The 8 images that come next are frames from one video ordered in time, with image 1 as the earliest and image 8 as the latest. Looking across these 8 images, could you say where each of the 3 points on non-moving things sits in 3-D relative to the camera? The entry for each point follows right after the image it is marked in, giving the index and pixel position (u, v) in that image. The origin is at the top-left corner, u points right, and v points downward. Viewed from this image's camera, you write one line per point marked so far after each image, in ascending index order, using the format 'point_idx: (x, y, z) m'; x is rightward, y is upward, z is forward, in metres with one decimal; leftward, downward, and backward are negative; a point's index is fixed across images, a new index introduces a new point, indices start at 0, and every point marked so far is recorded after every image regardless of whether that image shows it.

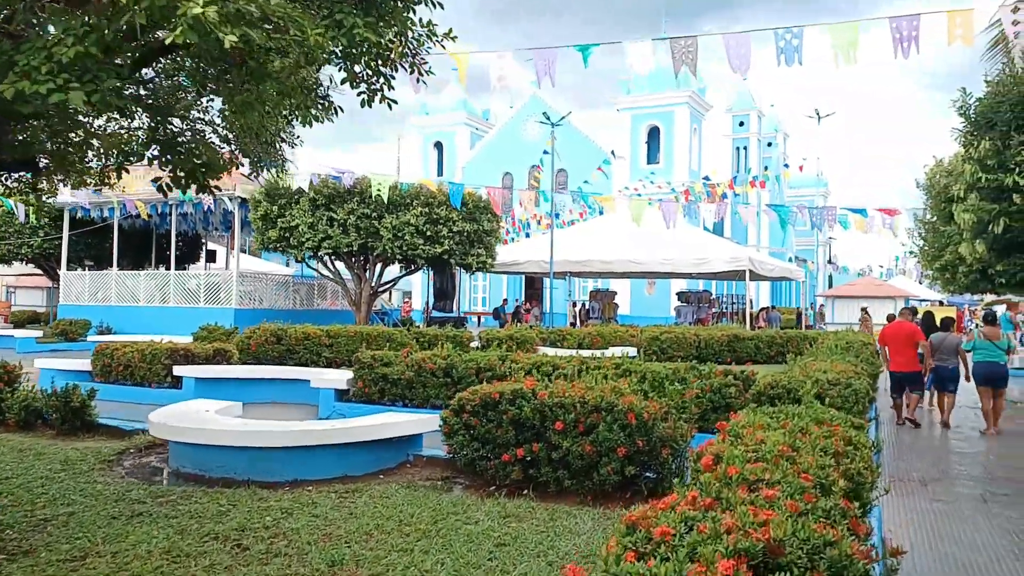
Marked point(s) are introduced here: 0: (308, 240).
0: (-4.4, +1.0, +18.5) m
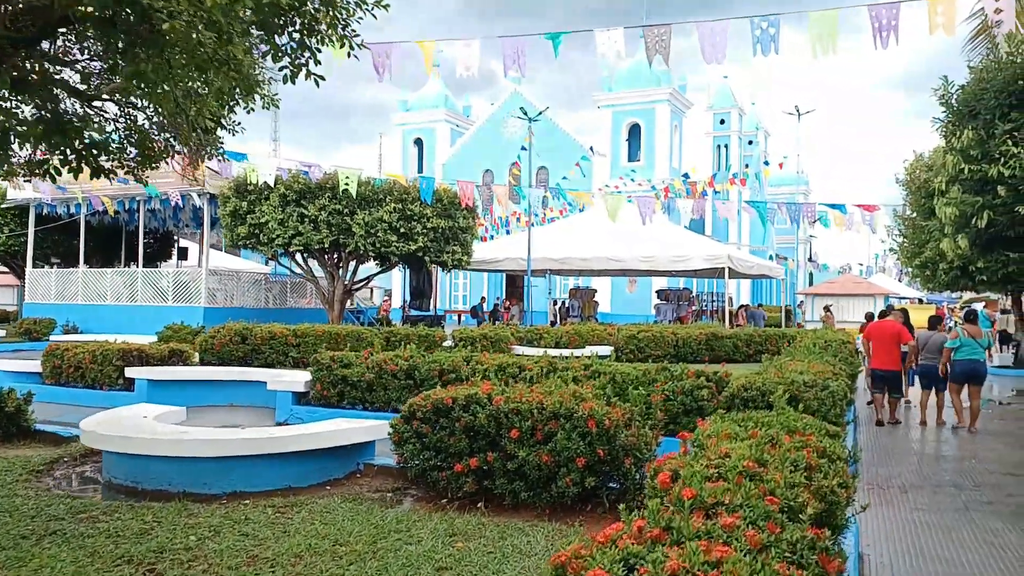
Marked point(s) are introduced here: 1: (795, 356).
0: (-4.9, +1.1, +18.0) m
1: (+3.1, -0.7, +9.3) m
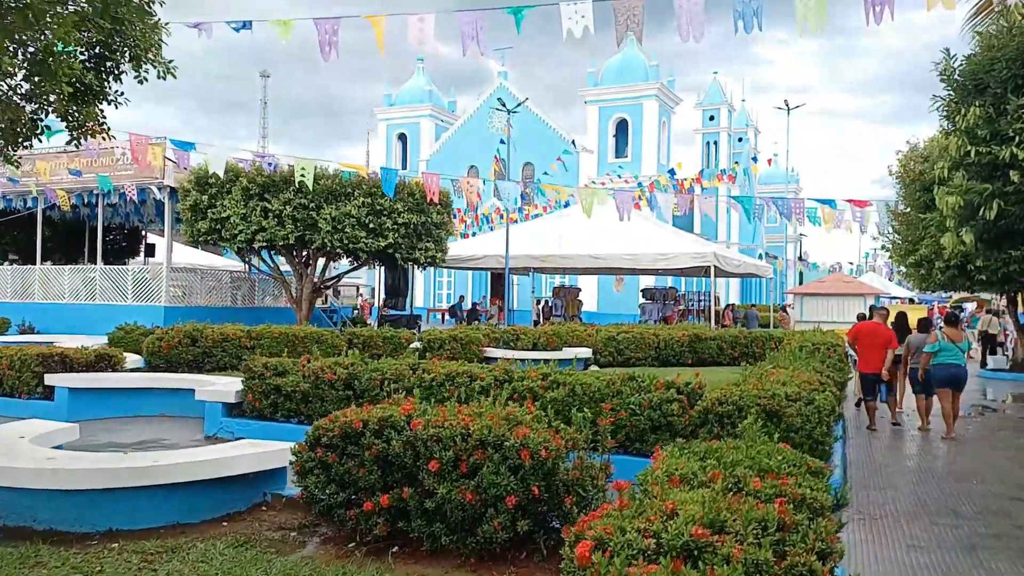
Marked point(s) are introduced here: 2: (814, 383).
0: (-5.4, +1.1, +17.1) m
1: (+2.7, -0.7, +8.5) m
2: (+2.4, -0.8, +6.8) m
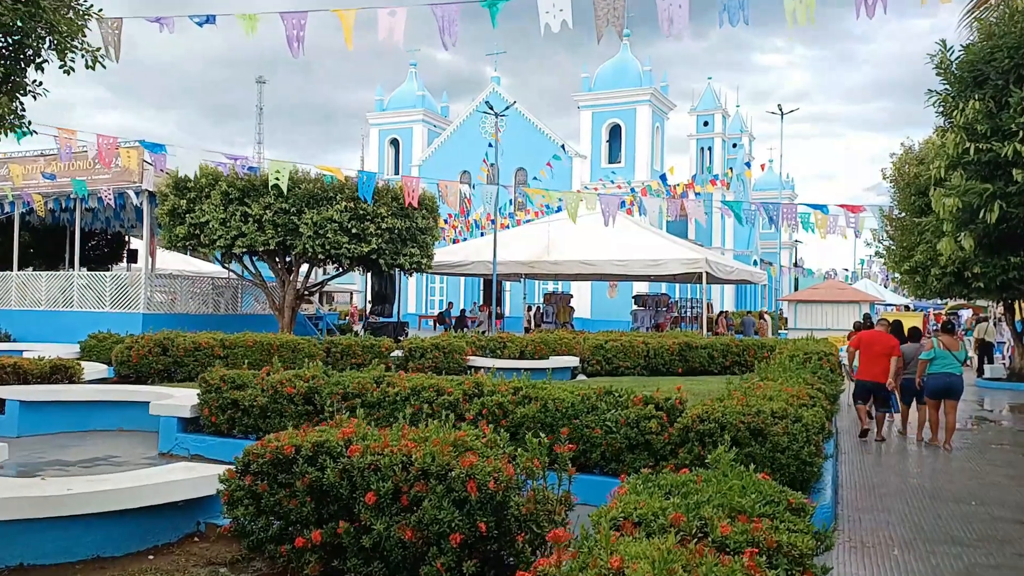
0: (-5.7, +1.0, +16.7) m
1: (+2.4, -0.8, +8.1) m
2: (+2.2, -0.8, +6.4) m
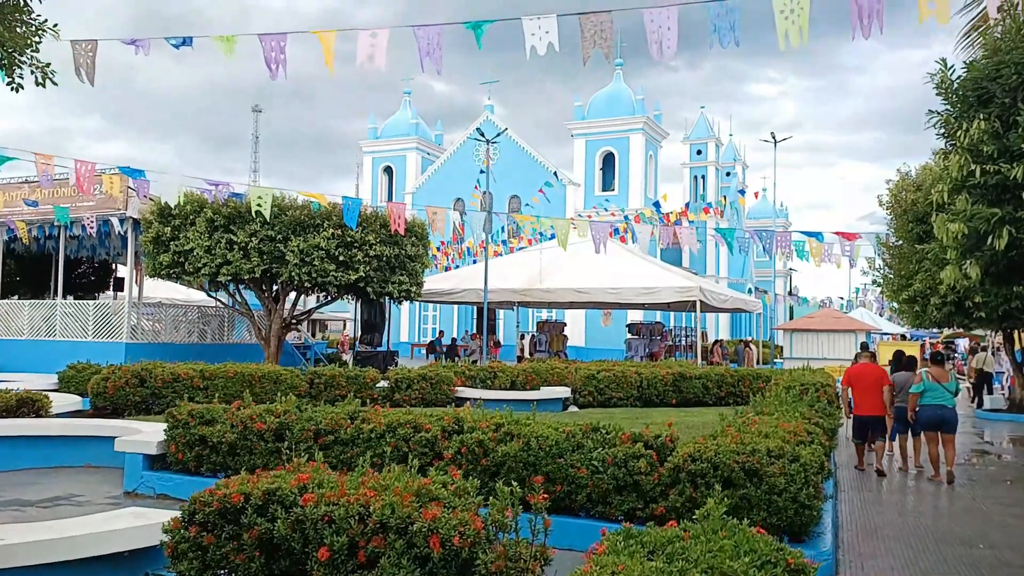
0: (-5.8, +0.4, +16.4) m
1: (+2.3, -1.1, +7.8) m
2: (+2.0, -1.0, +6.1) m
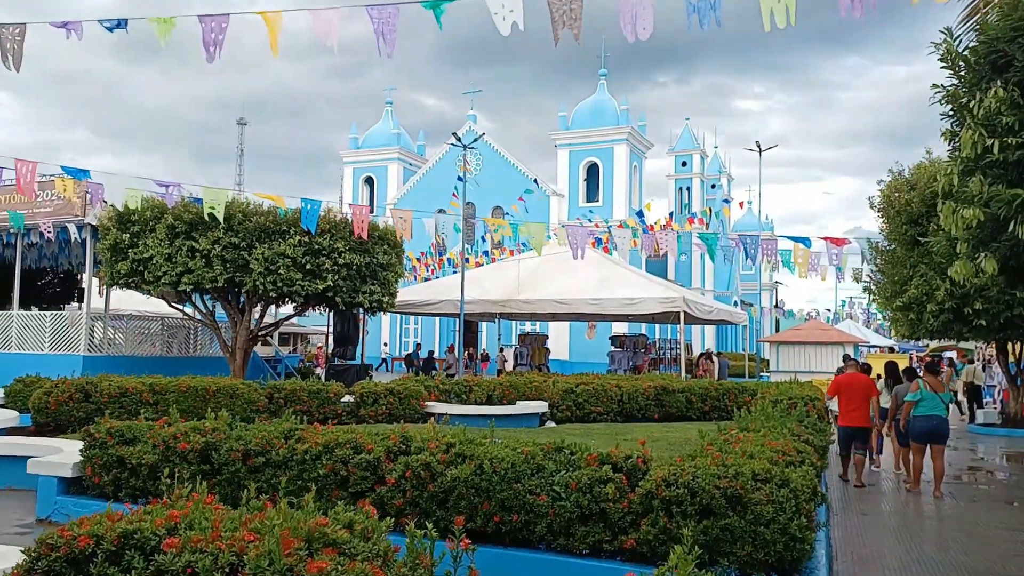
0: (-6.3, +0.3, +15.6) m
1: (+2.0, -1.1, +7.1) m
2: (+1.7, -1.0, +5.4) m
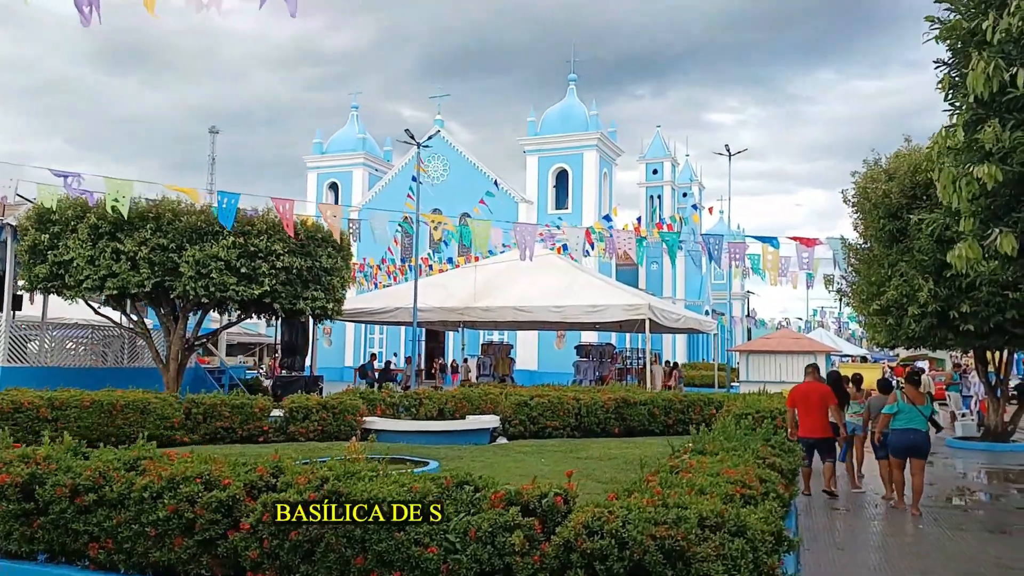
0: (-7.1, +0.2, +14.4) m
1: (+1.4, -1.1, +6.1) m
2: (+1.2, -1.0, +4.4) m
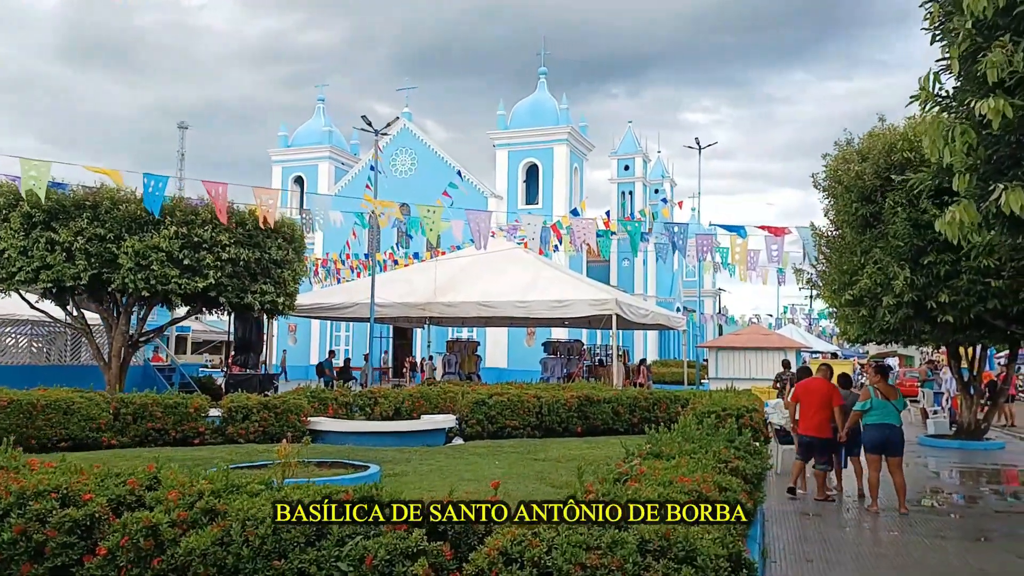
0: (-7.8, +0.3, +13.5) m
1: (+1.0, -1.0, +5.5) m
2: (+0.9, -0.9, +3.8) m
